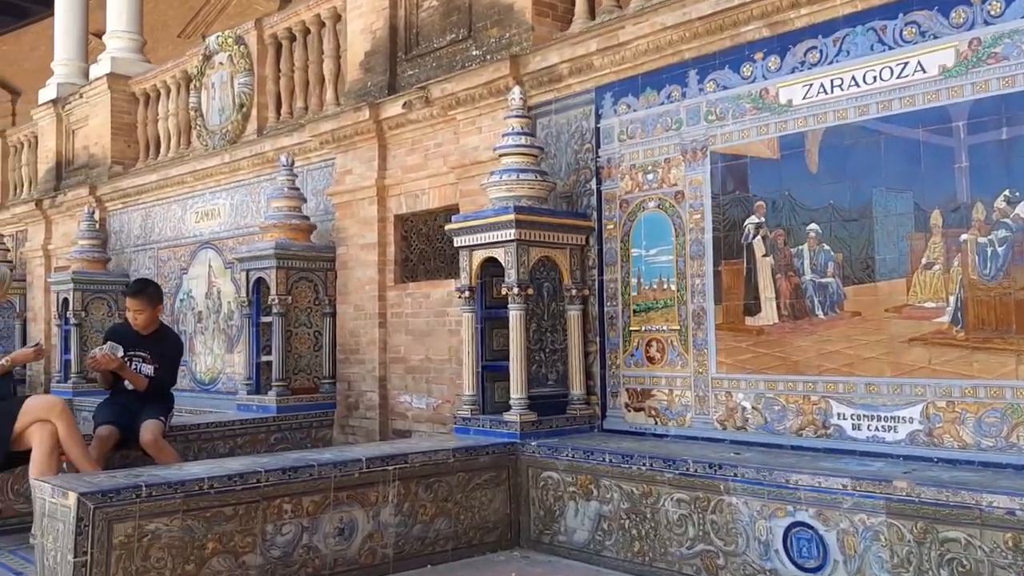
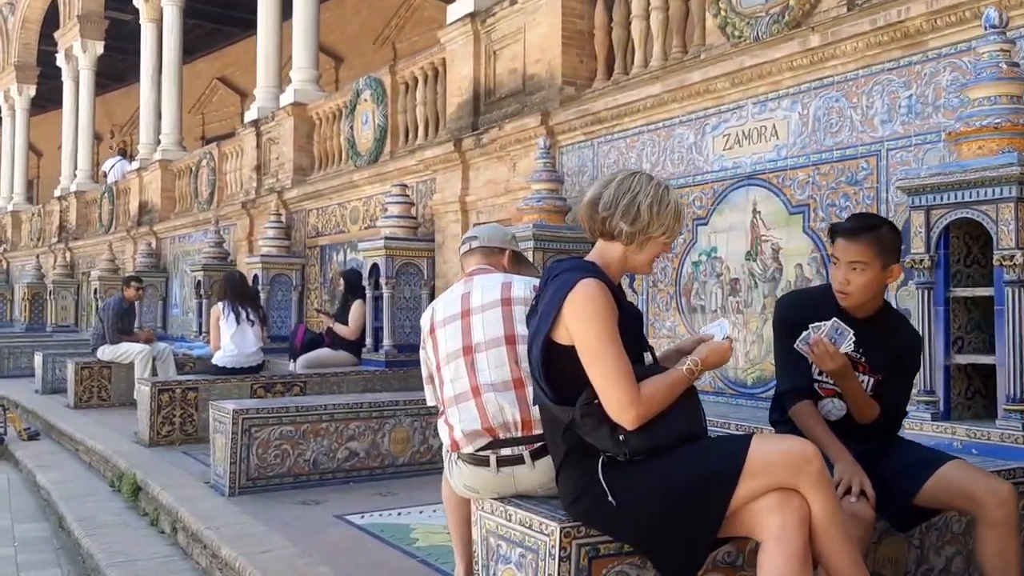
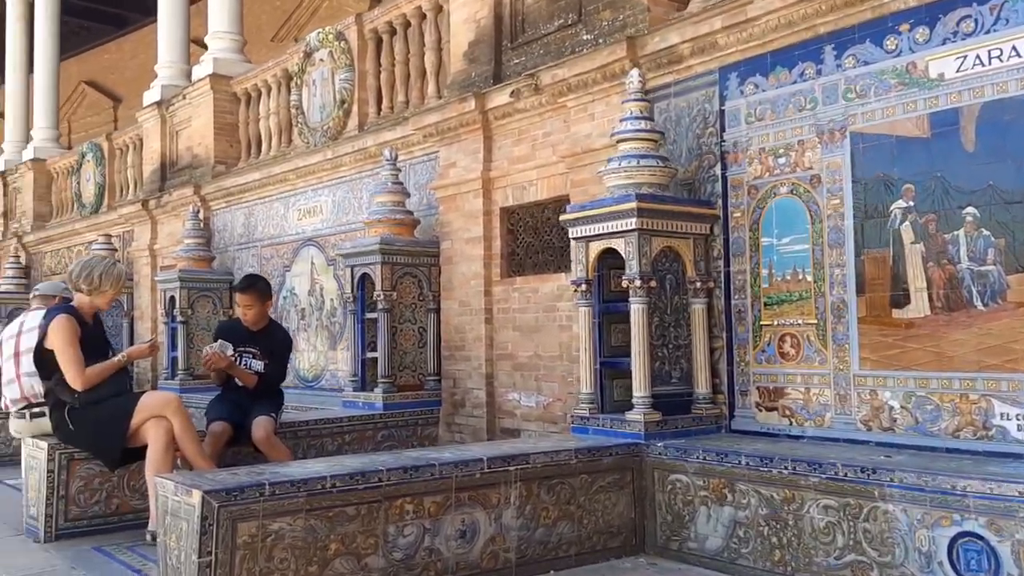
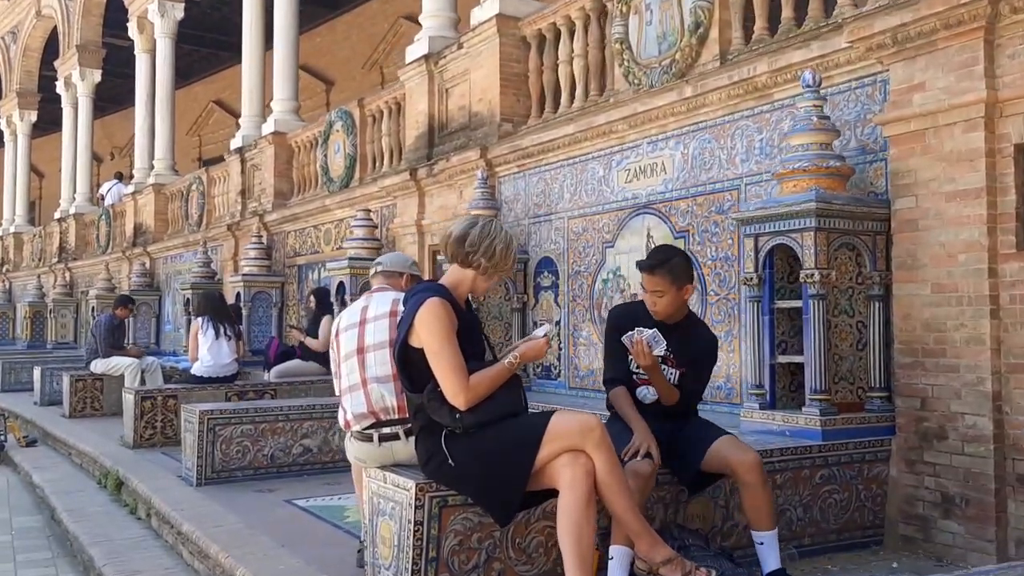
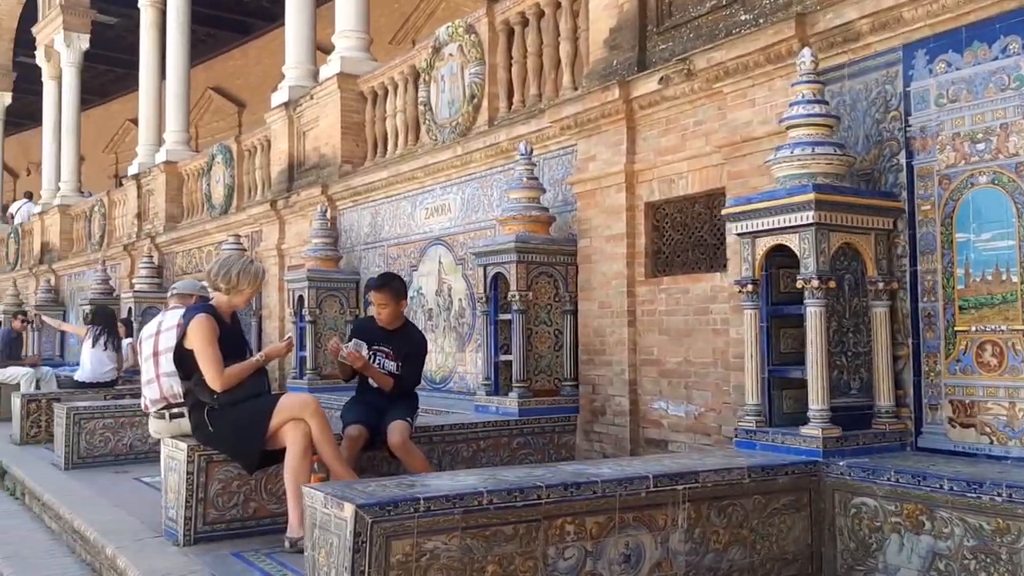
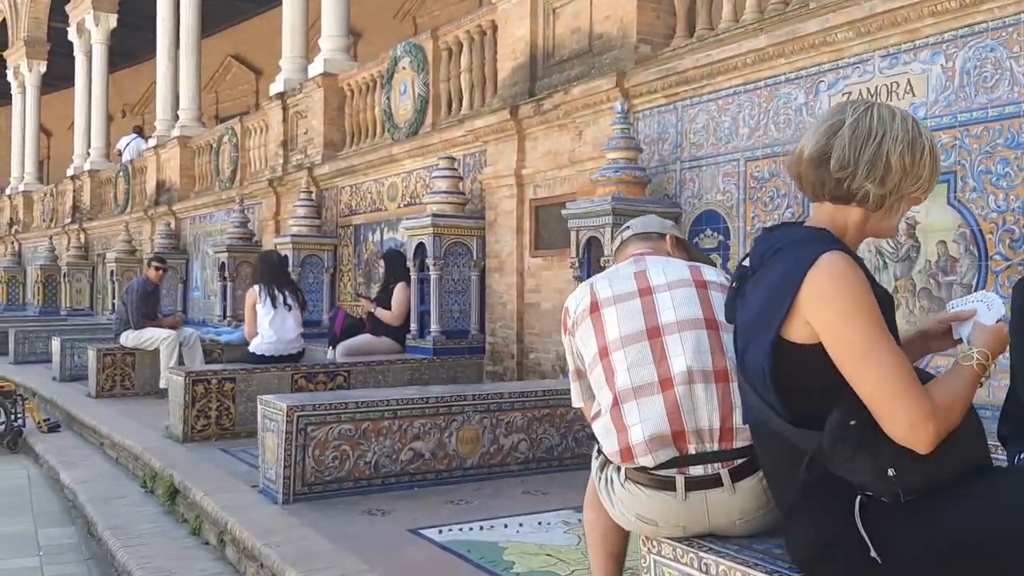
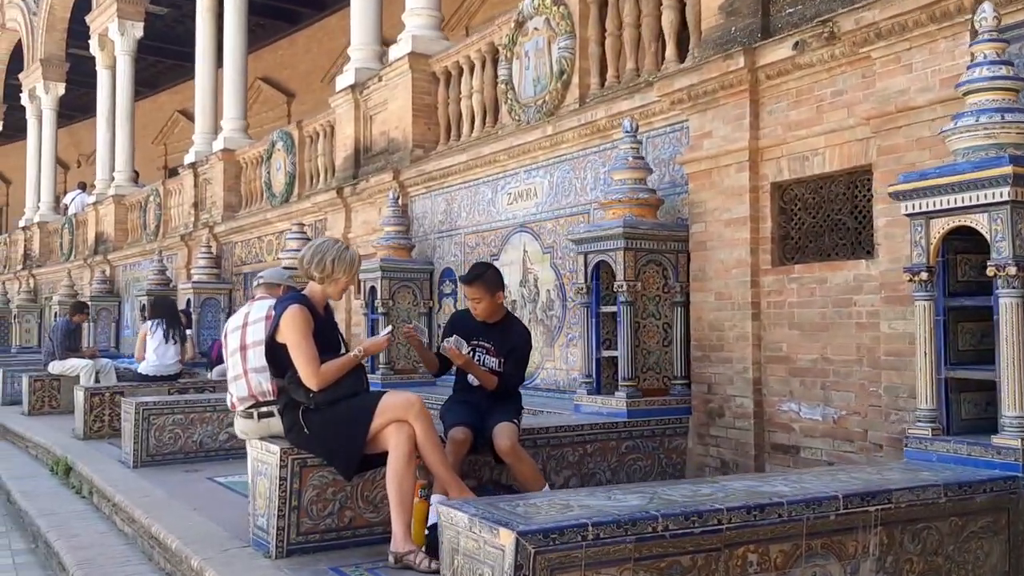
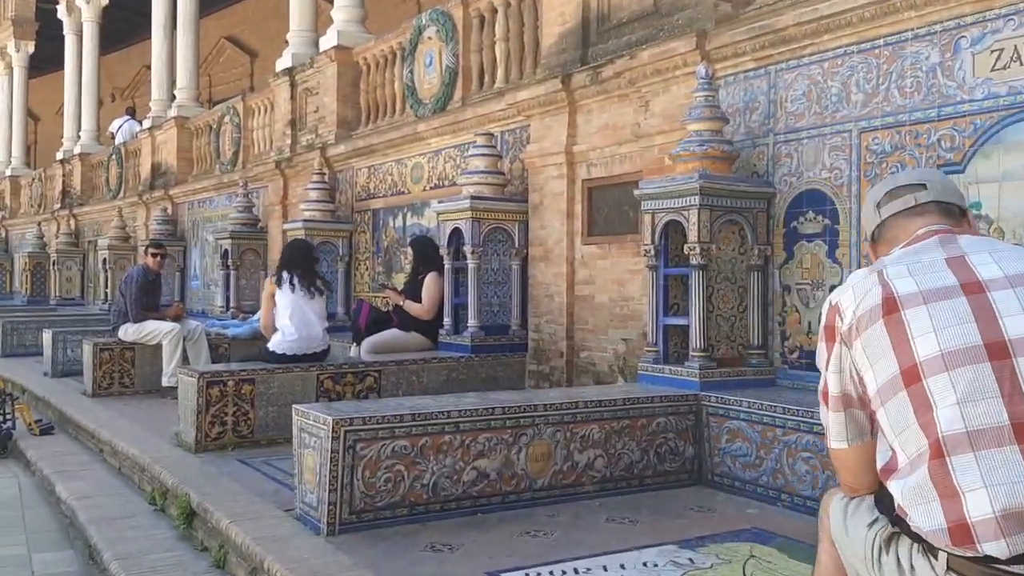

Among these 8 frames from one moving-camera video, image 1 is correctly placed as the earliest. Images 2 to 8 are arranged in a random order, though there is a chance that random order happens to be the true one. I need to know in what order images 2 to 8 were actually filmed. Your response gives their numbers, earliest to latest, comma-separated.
3, 5, 7, 4, 2, 6, 8
